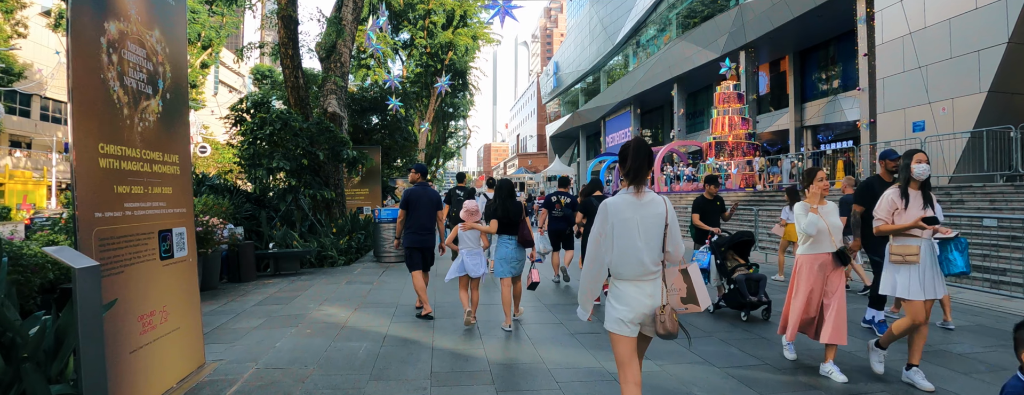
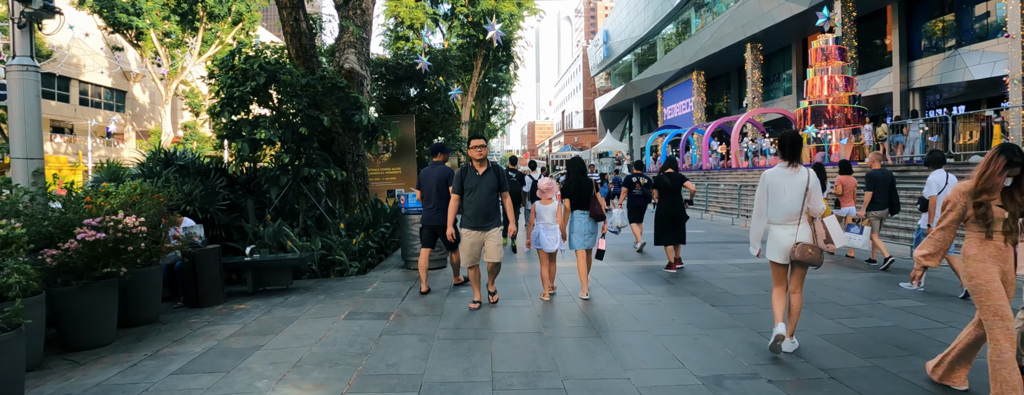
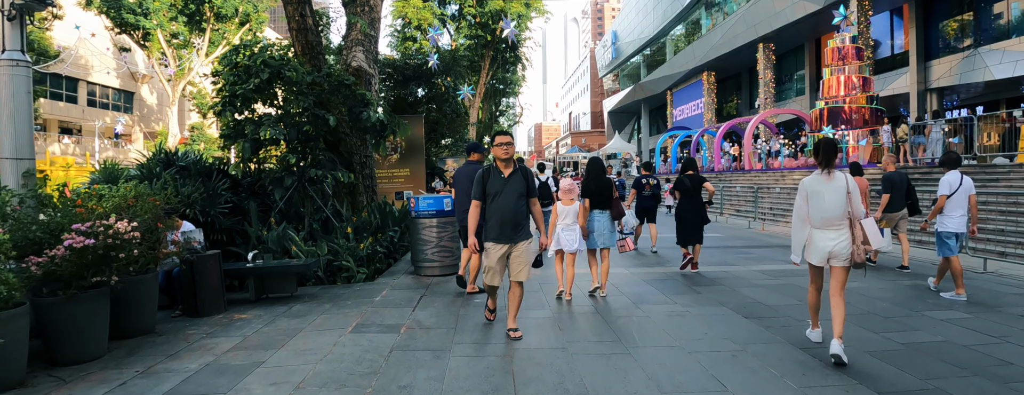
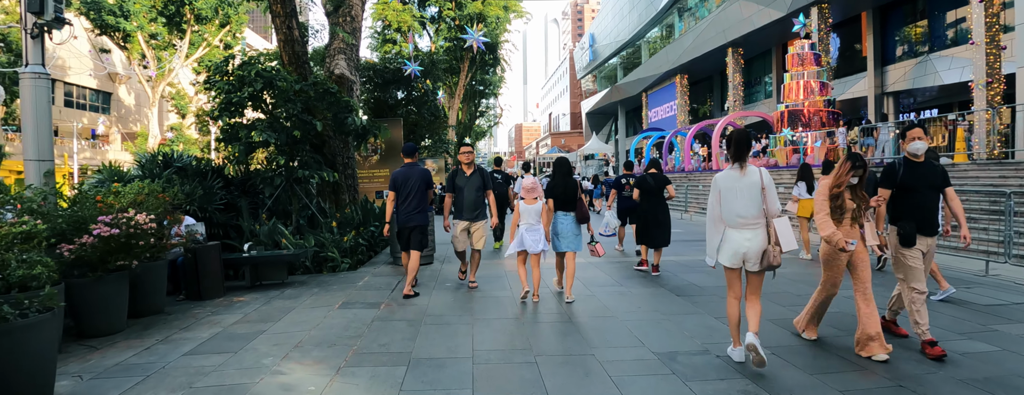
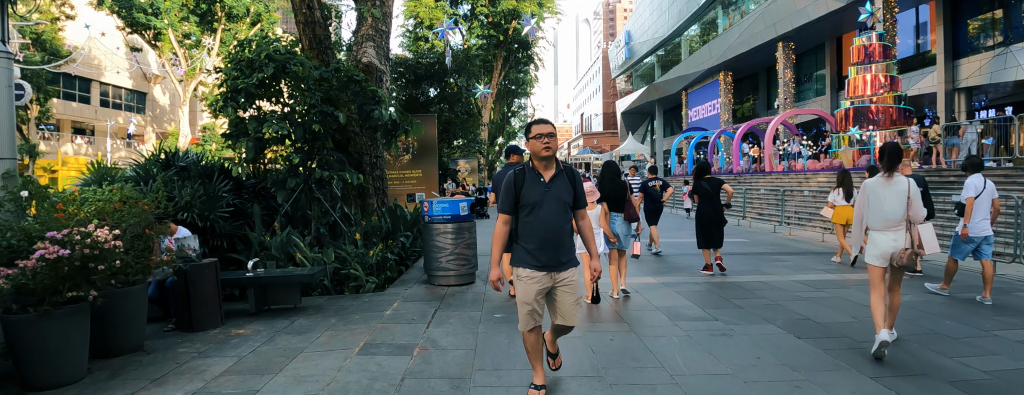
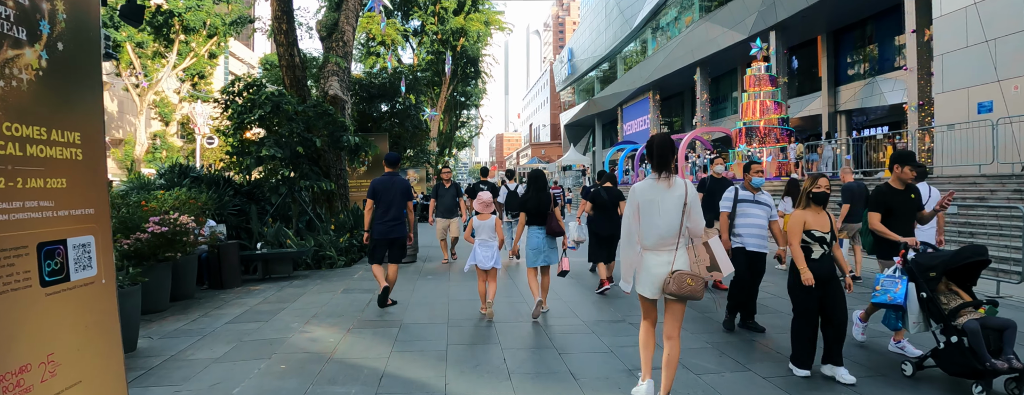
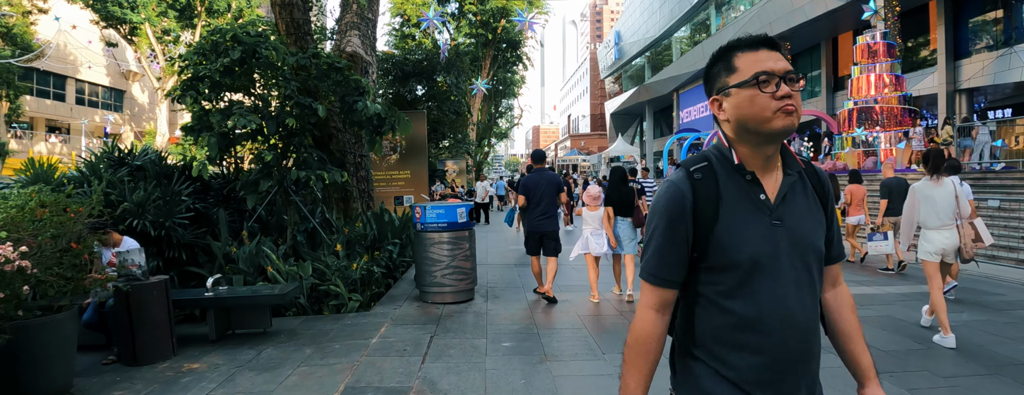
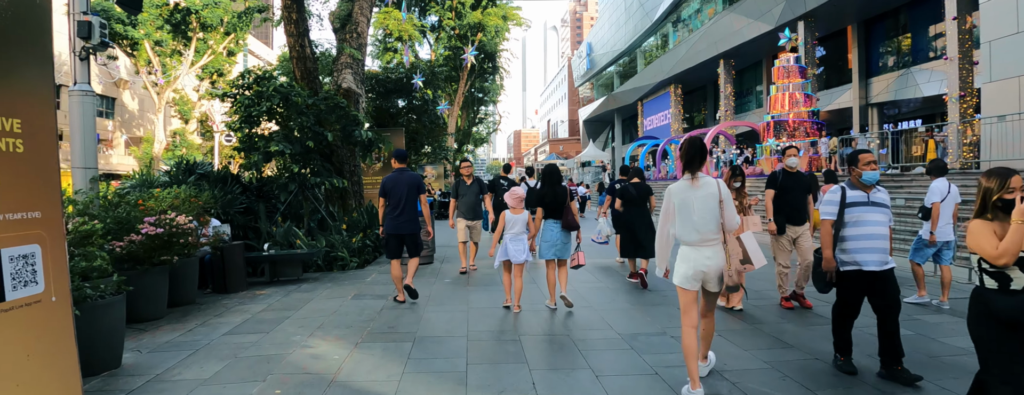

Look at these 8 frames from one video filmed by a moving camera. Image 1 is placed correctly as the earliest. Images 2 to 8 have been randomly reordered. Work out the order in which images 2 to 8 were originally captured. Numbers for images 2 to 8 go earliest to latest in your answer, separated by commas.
6, 8, 4, 2, 3, 5, 7
